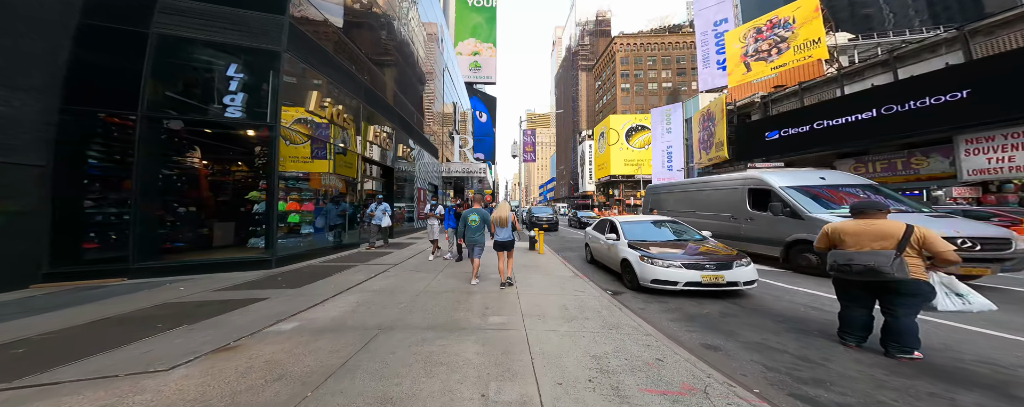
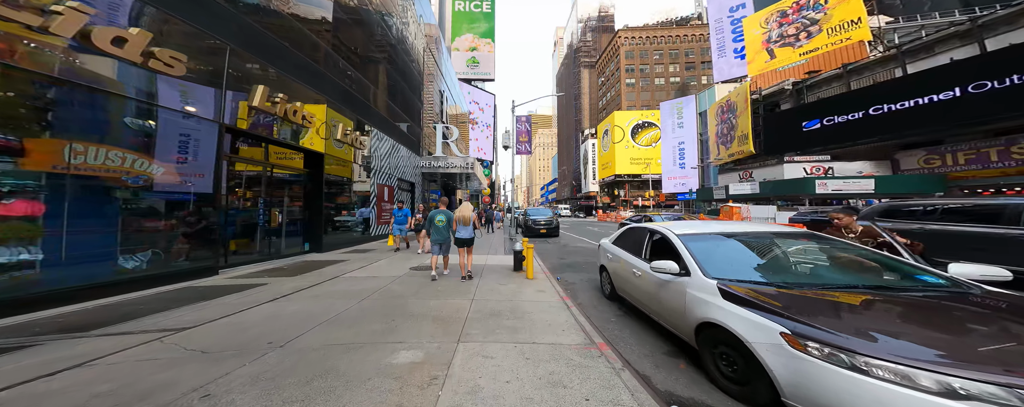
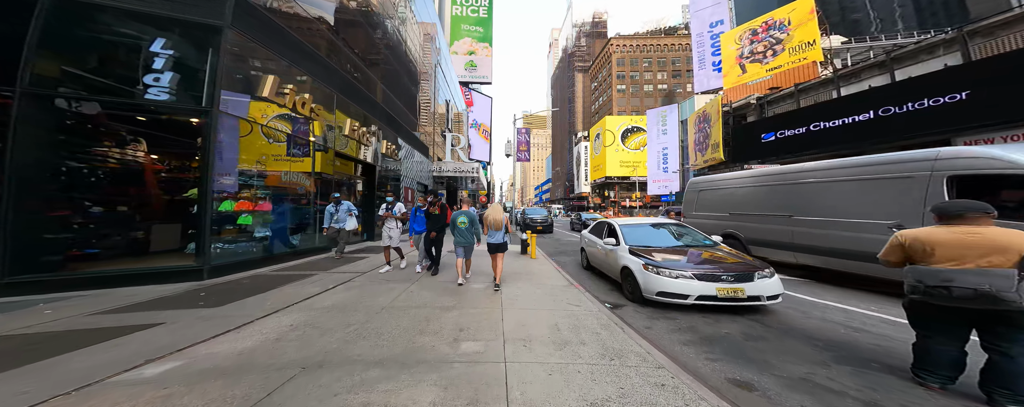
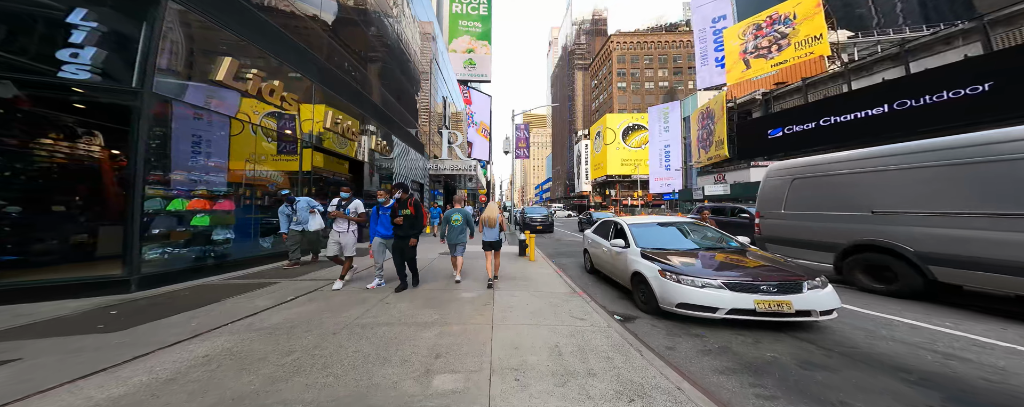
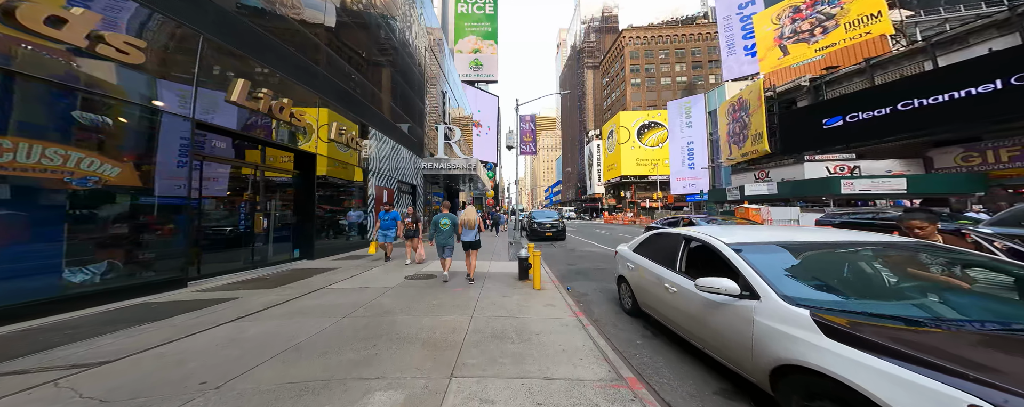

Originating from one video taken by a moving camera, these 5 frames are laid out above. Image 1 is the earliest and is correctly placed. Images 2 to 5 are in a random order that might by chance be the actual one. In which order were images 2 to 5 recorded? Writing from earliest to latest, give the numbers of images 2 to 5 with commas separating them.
3, 4, 2, 5
